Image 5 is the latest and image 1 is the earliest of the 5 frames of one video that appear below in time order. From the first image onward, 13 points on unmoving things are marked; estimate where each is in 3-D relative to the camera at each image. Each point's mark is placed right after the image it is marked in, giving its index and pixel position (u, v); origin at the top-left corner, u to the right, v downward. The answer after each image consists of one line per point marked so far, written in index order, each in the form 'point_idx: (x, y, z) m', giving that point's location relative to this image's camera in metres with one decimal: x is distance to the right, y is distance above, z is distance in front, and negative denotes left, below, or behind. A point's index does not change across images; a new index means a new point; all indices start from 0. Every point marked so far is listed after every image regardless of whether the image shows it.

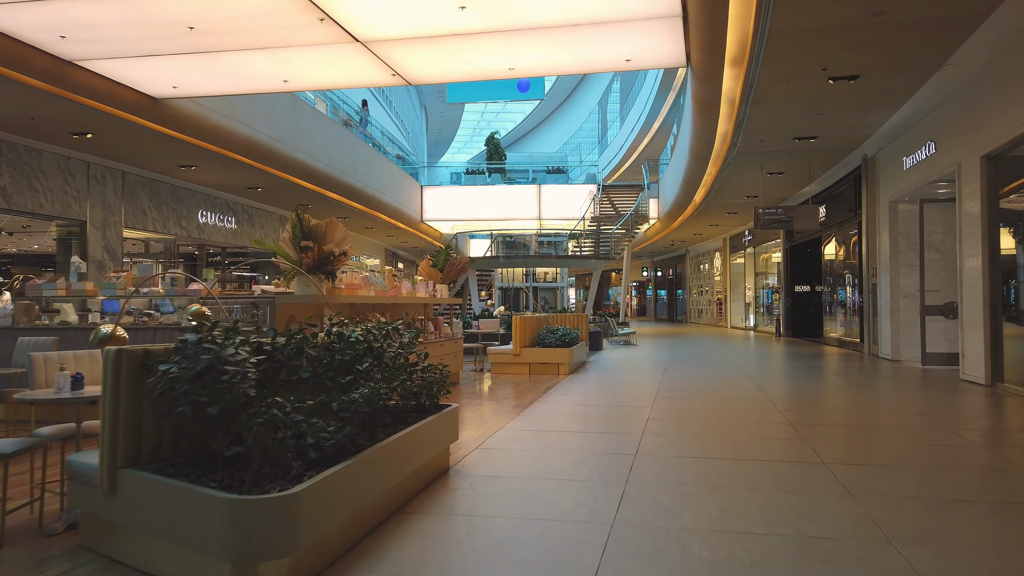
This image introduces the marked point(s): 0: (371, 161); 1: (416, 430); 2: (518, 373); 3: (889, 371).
0: (-3.5, +3.2, +18.9) m
1: (-0.4, -0.6, +3.3) m
2: (+0.1, -1.0, +9.1) m
3: (+5.3, -1.2, +10.5) m
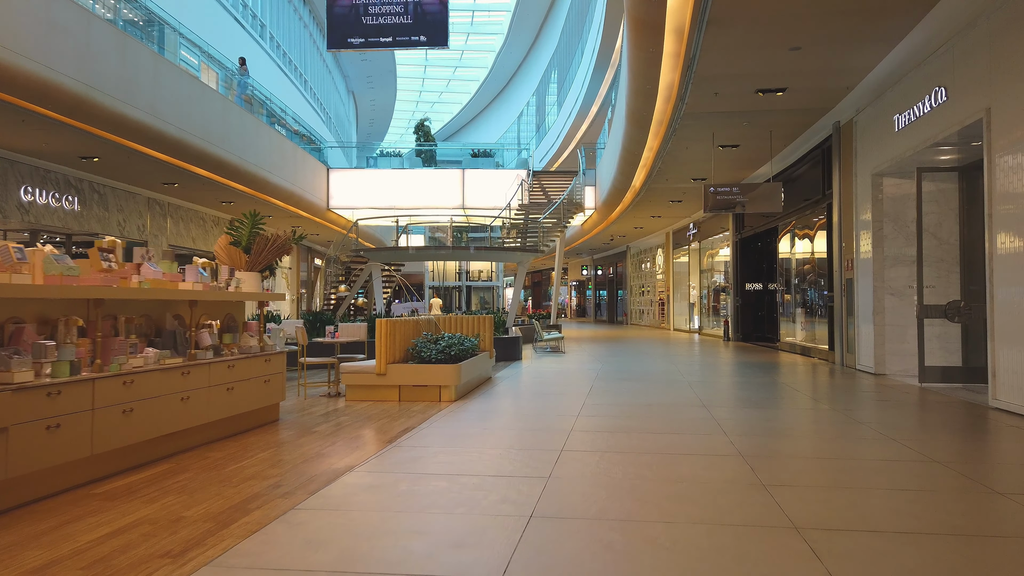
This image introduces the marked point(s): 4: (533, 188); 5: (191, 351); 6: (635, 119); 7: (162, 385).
0: (-5.4, +3.3, +15.9) m
1: (-1.2, -0.6, +0.6) m
2: (-1.1, -1.0, +6.5) m
3: (+4.0, -1.1, +8.2) m
4: (+0.5, +2.6, +19.9) m
5: (-1.9, -0.4, +4.4) m
6: (+1.7, +2.3, +10.4) m
7: (-1.9, -0.5, +4.0) m
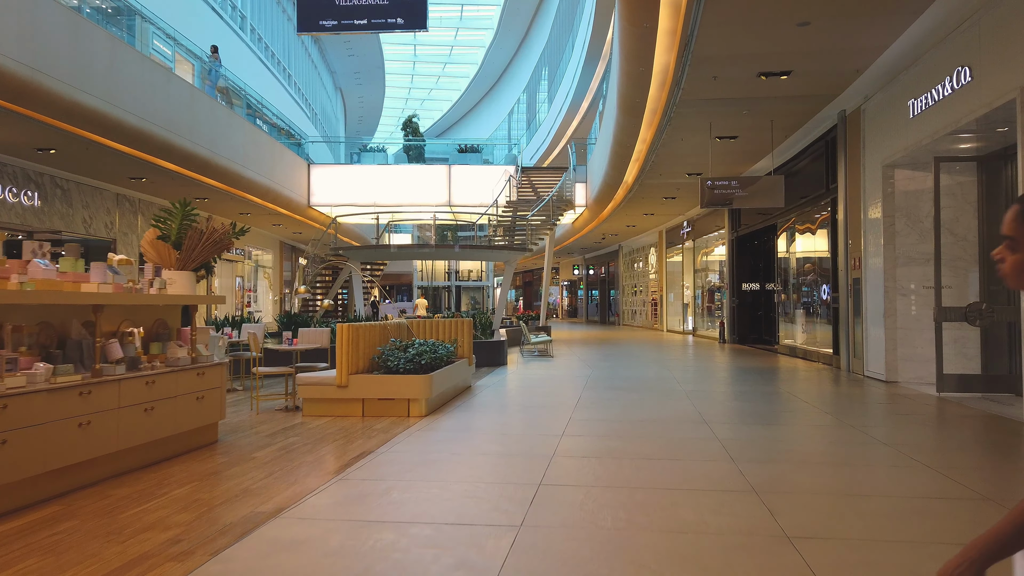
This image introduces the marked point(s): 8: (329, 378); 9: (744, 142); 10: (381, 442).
0: (-5.7, +3.3, +15.1) m
1: (-1.3, -0.6, -0.1) m
2: (-1.3, -1.0, +5.8) m
3: (+3.8, -1.1, +7.5) m
4: (+0.2, +2.6, +19.2) m
5: (-2.0, -0.4, +3.7) m
6: (+1.5, +2.3, +9.7) m
7: (-2.0, -0.5, +3.3) m
8: (-1.4, -0.7, +5.9) m
9: (+3.4, +2.1, +11.0) m
10: (-0.9, -1.0, +5.0) m
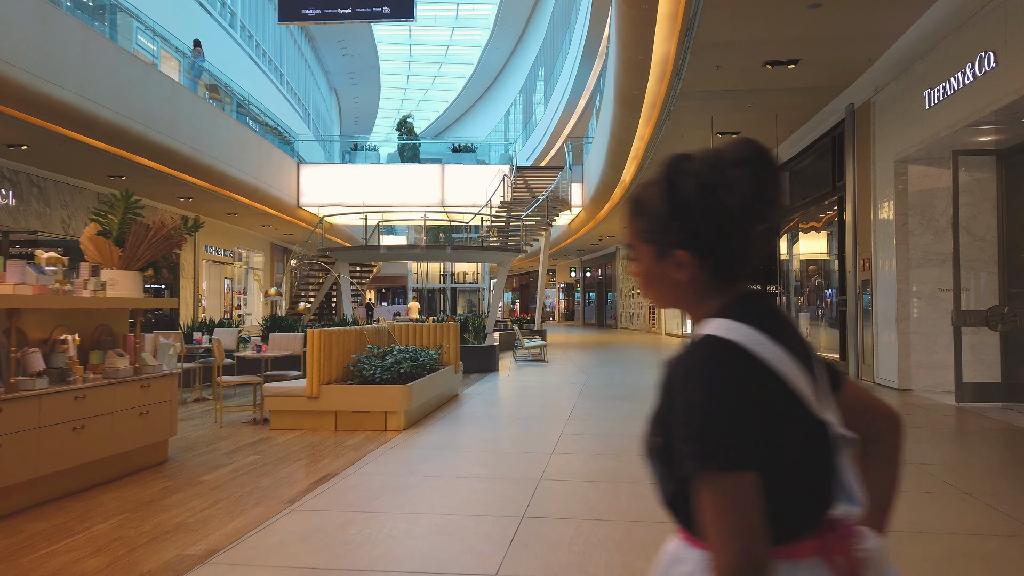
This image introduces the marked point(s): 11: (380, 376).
0: (-5.8, +3.2, +14.6) m
1: (-1.4, -0.6, -0.6) m
2: (-1.4, -1.0, +5.3) m
3: (+3.7, -1.1, +7.1) m
4: (+0.1, +2.6, +18.8) m
5: (-2.1, -0.4, +3.2) m
6: (+1.4, +2.3, +9.3) m
7: (-2.1, -0.5, +2.8) m
8: (-1.5, -0.7, +5.4) m
9: (+3.3, +2.1, +10.5) m
10: (-1.0, -1.0, +4.5) m
11: (-1.0, -0.6, +5.4) m
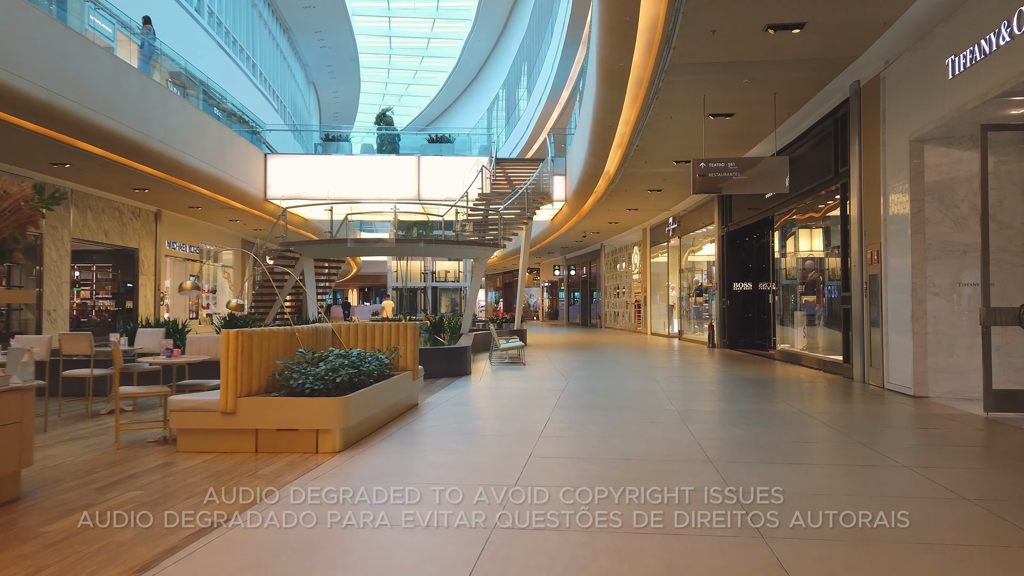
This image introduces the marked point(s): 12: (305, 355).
0: (-6.2, +3.3, +13.6) m
1: (-1.5, -0.5, -1.5) m
2: (-1.6, -0.9, +4.3) m
3: (+3.4, -1.1, +6.2) m
4: (-0.4, +2.6, +17.9) m
5: (-2.3, -0.3, +2.3) m
6: (+1.1, +2.4, +8.4) m
7: (-2.3, -0.5, +1.8) m
8: (-1.8, -0.7, +4.5) m
9: (+2.9, +2.1, +9.6) m
10: (-1.2, -1.0, +3.6) m
11: (-1.2, -0.6, +4.5) m
12: (-1.3, -0.4, +4.9) m
